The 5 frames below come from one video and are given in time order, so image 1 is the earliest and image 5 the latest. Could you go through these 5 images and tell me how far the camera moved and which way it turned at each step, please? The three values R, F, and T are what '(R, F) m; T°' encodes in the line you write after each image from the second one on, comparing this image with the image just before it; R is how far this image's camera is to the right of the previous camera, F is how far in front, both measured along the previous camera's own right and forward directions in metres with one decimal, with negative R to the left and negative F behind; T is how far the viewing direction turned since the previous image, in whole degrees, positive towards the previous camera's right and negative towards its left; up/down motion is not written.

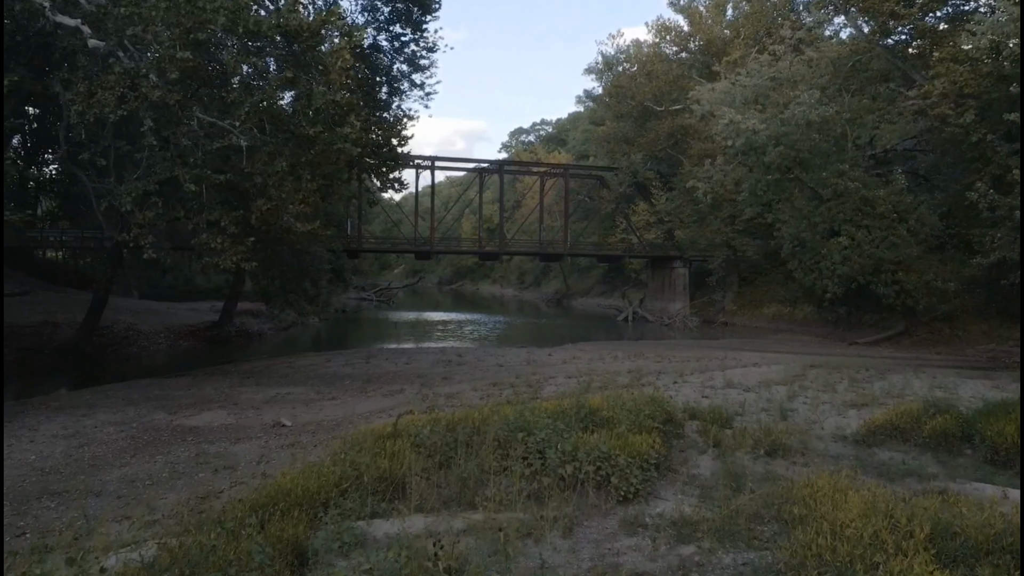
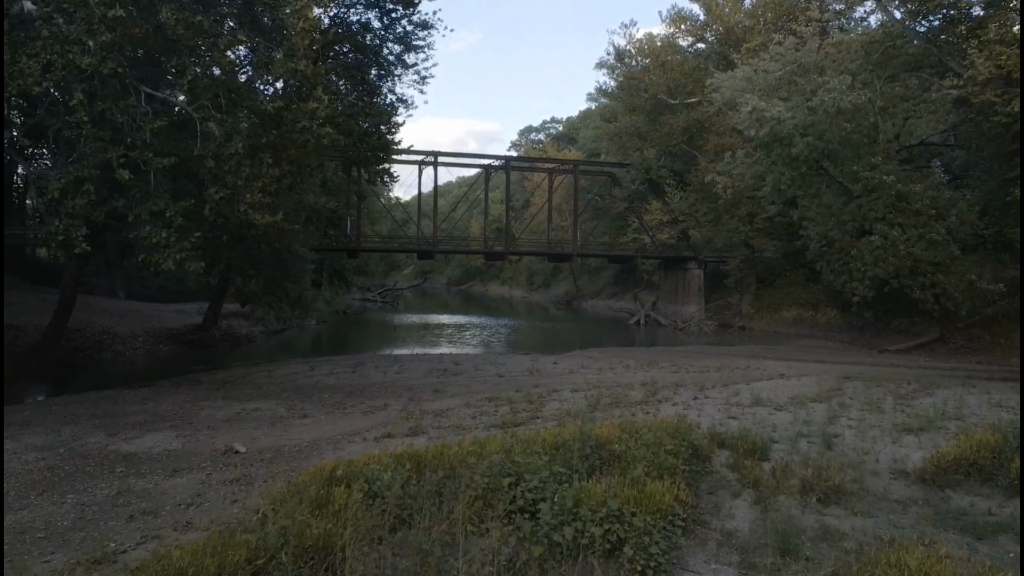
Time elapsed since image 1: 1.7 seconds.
(+0.3, +2.0) m; -1°
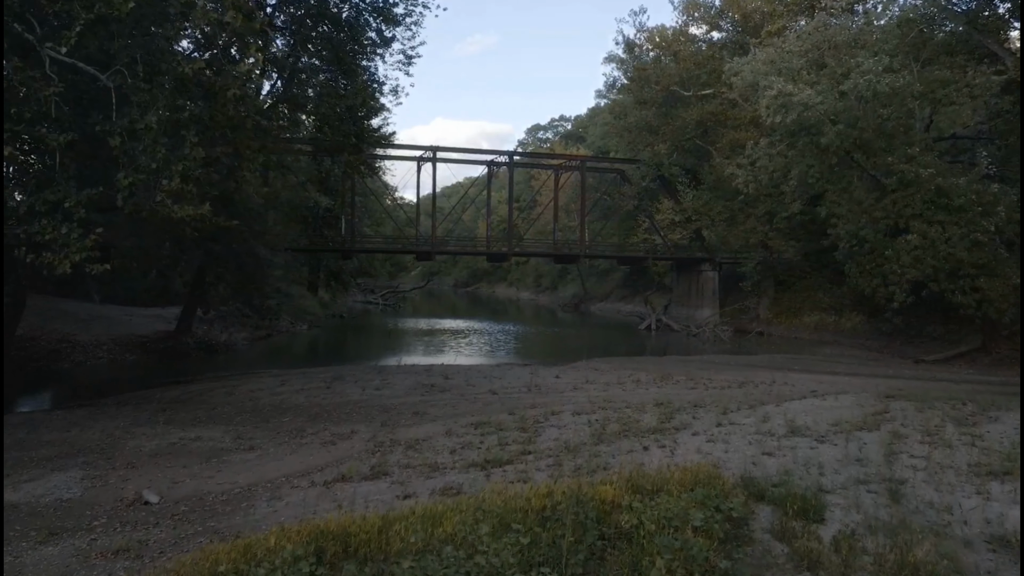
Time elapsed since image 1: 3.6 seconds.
(+0.3, +2.3) m; -1°
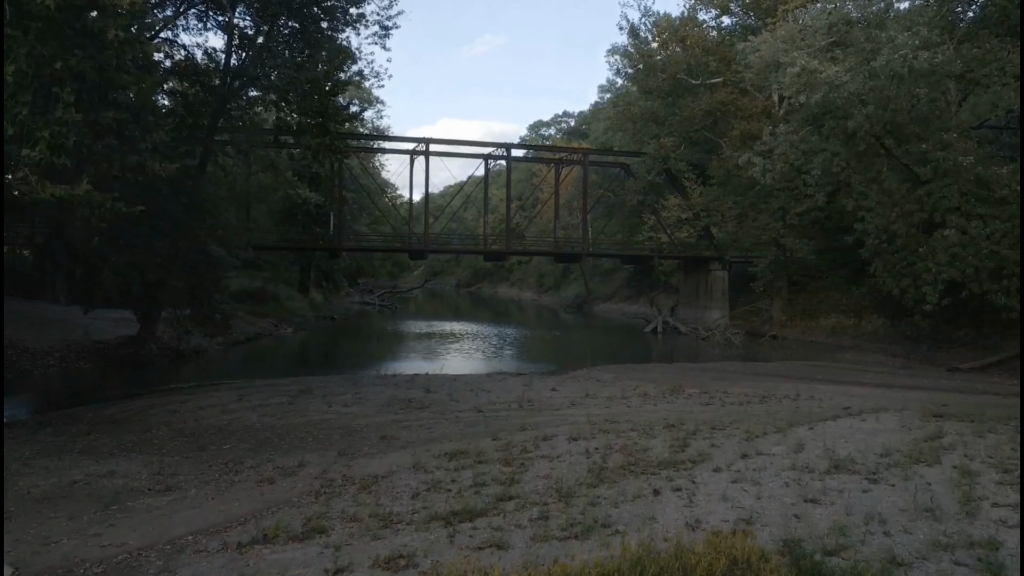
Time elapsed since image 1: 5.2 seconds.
(+0.3, +2.2) m; 0°
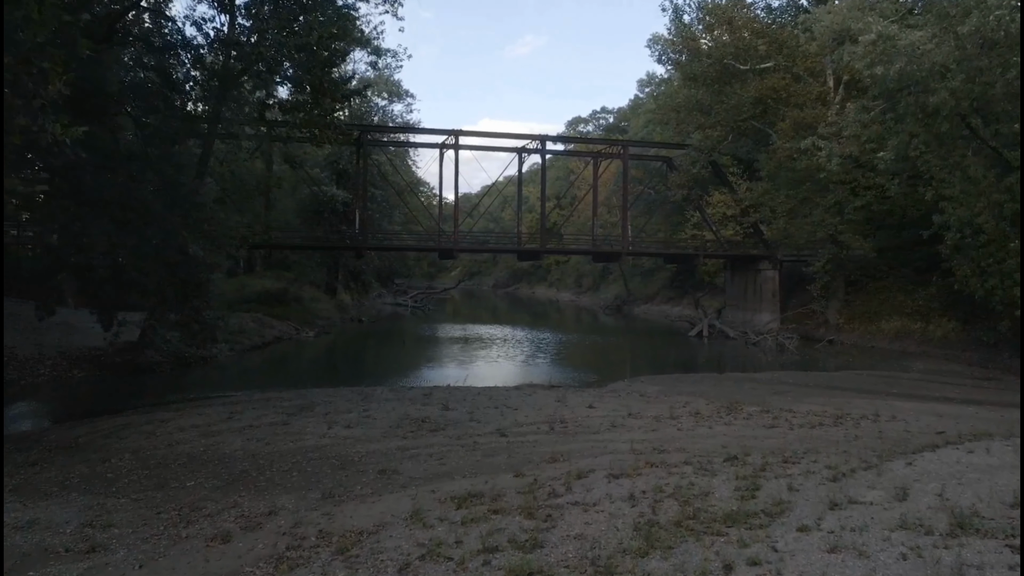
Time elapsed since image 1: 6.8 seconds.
(+0.2, +2.2) m; -3°
